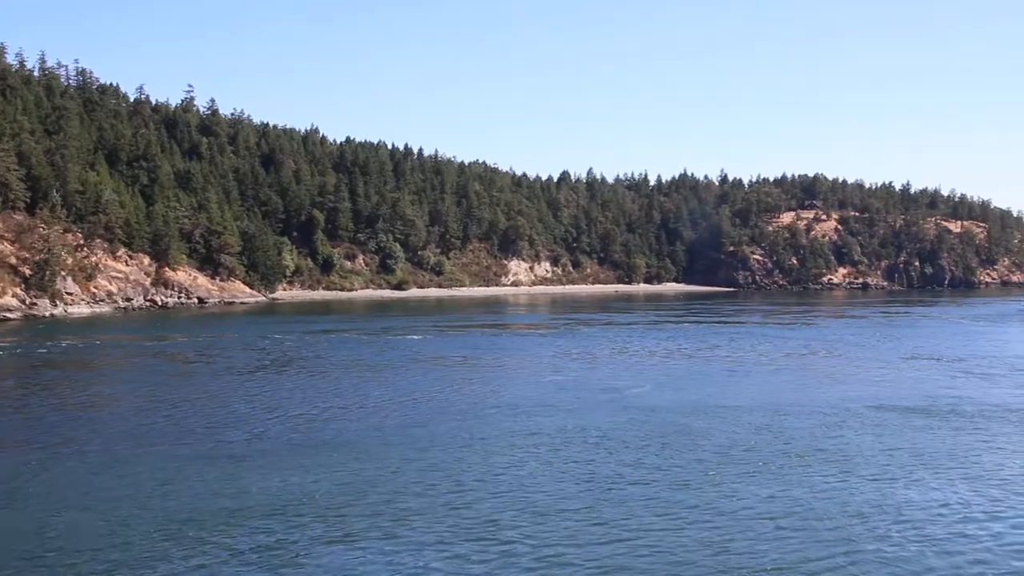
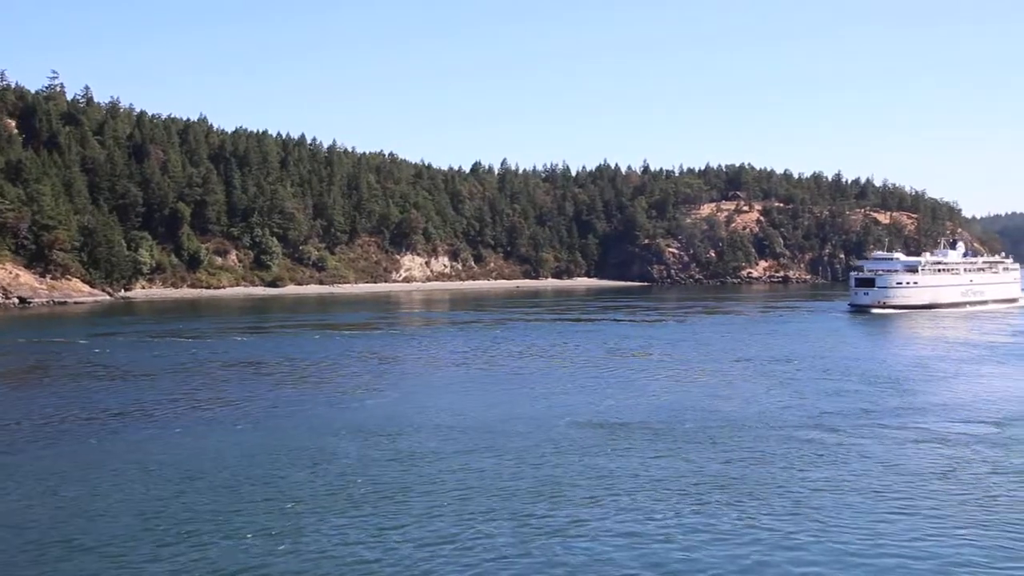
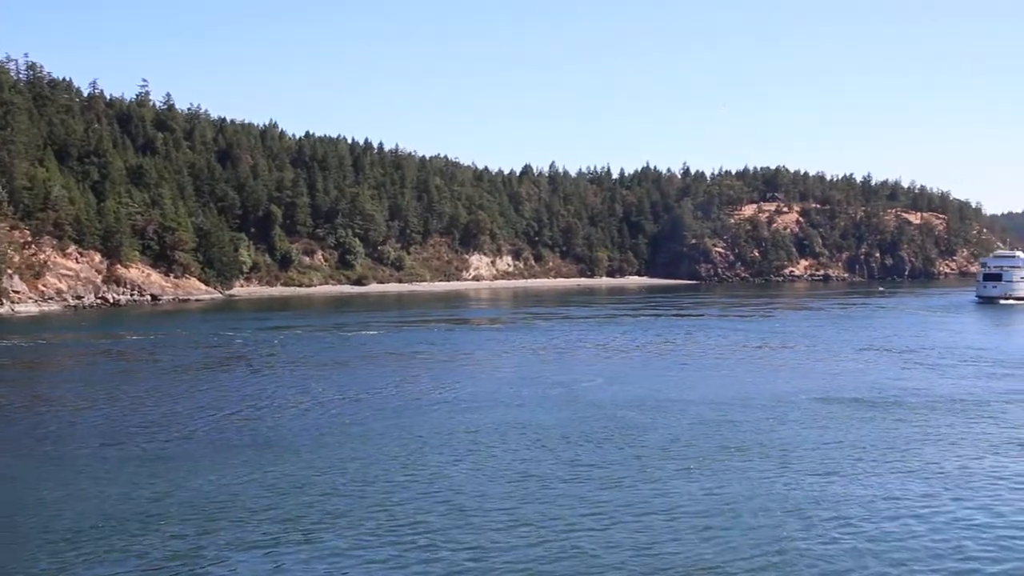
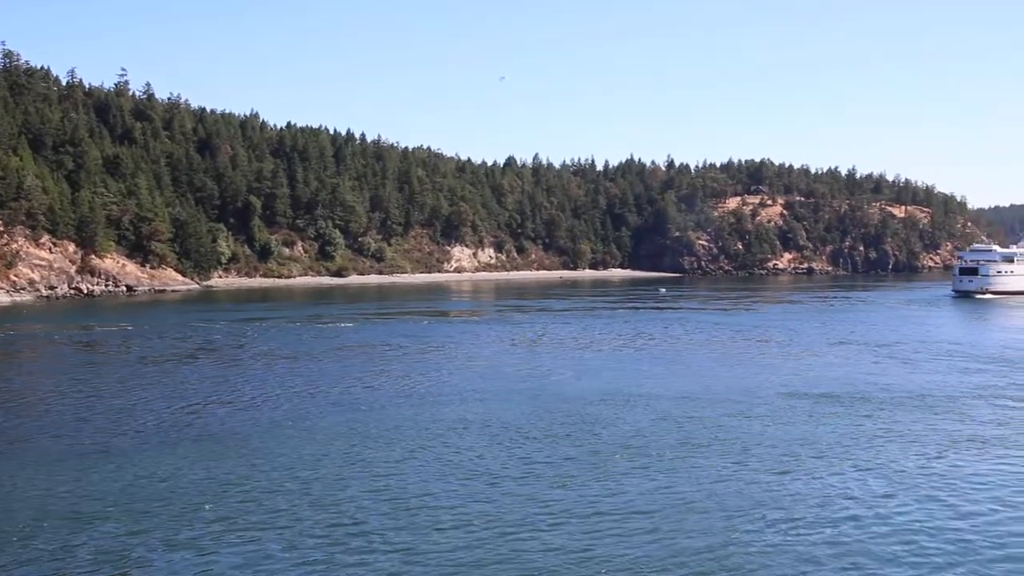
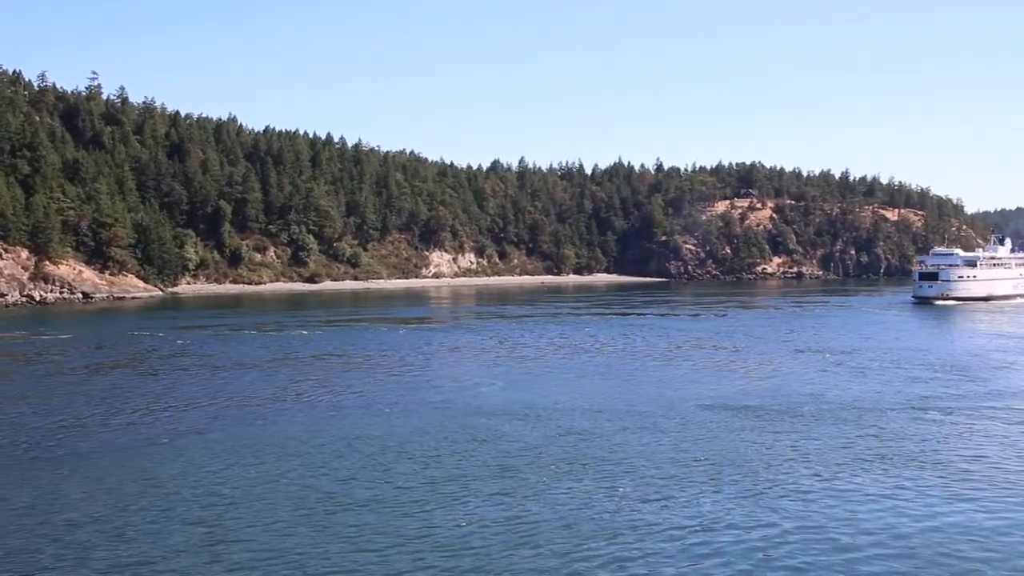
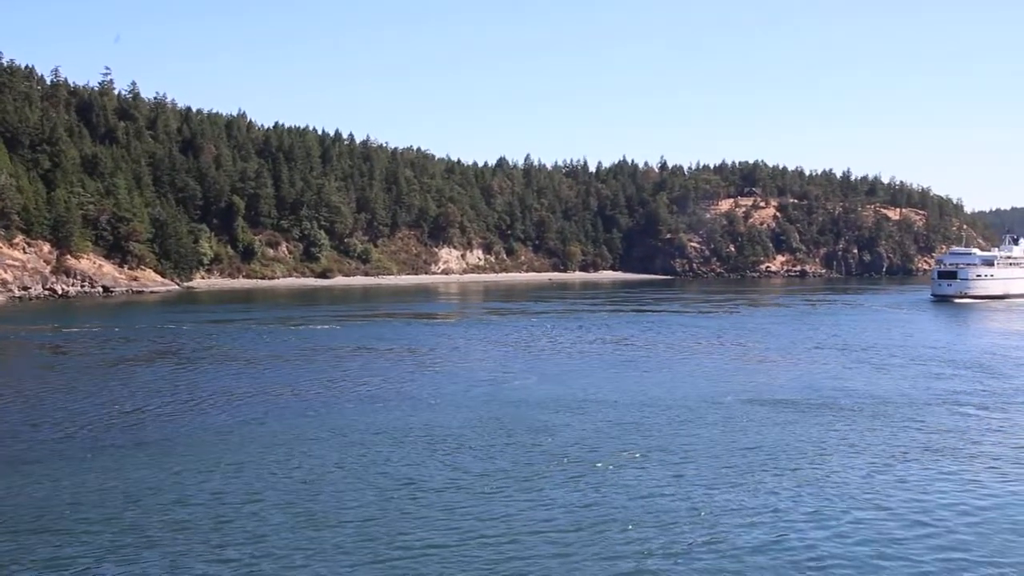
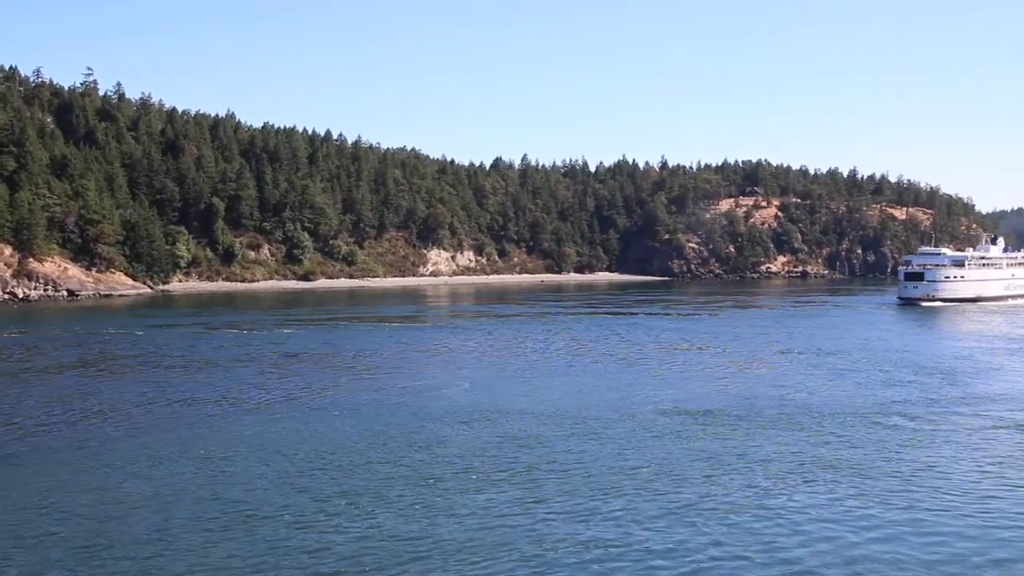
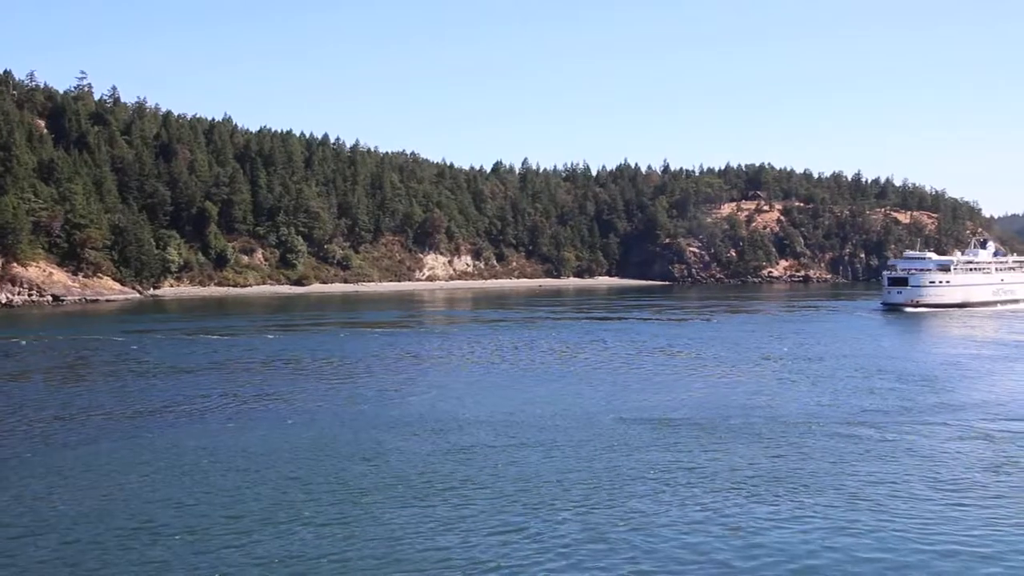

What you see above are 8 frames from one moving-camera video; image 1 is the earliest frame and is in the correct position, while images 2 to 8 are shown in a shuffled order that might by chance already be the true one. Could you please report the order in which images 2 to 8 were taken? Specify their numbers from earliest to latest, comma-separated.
3, 4, 6, 5, 7, 8, 2
